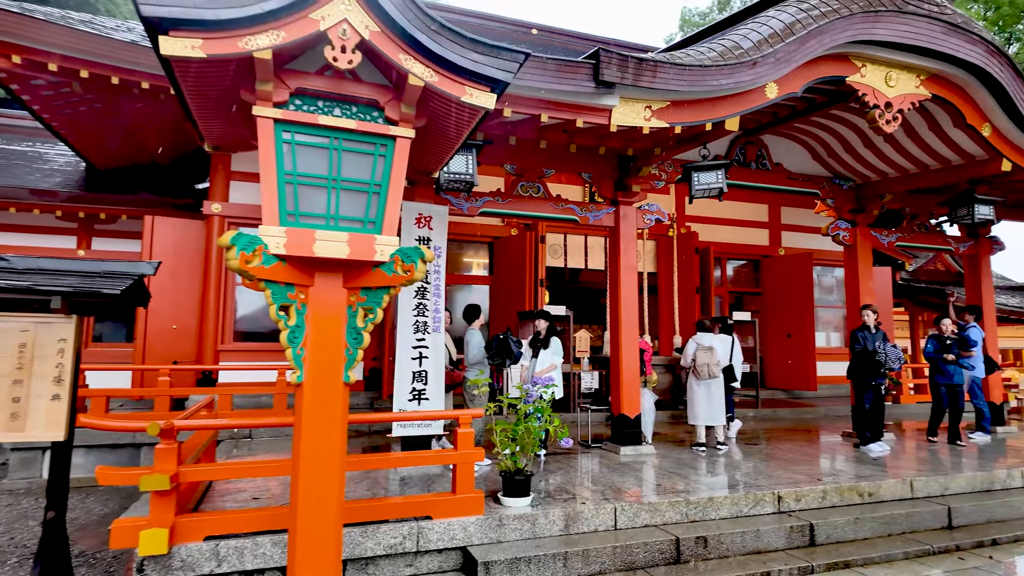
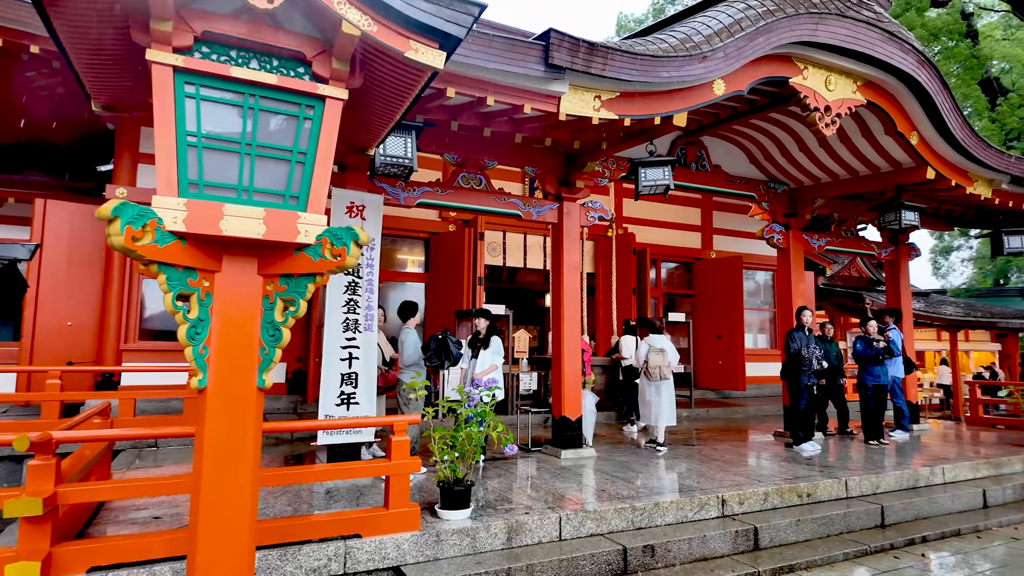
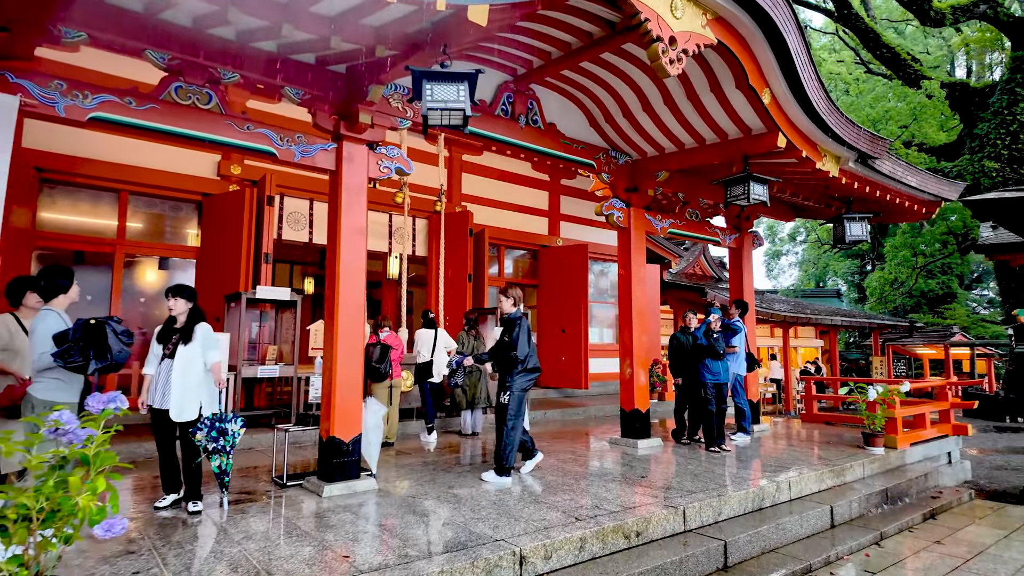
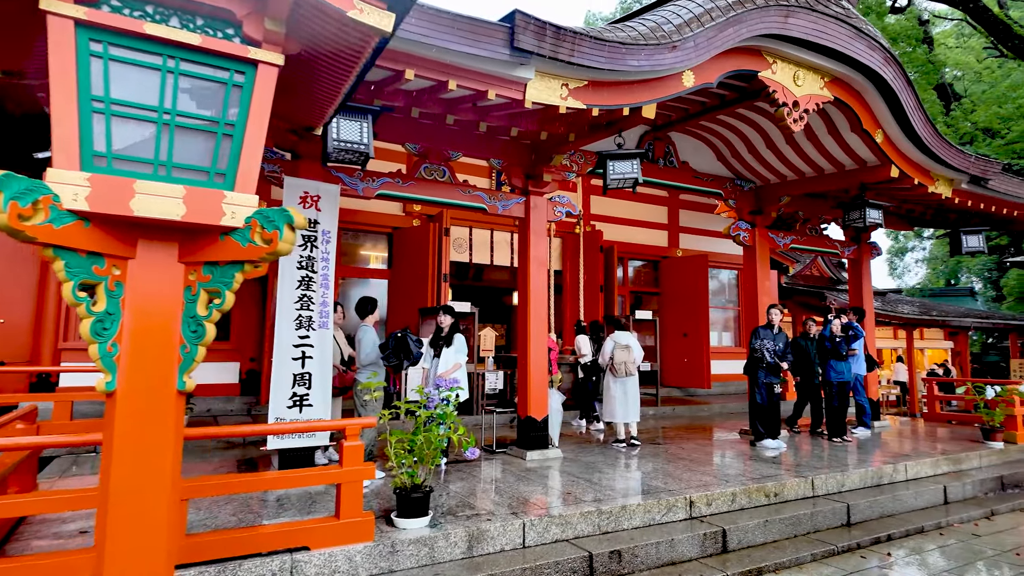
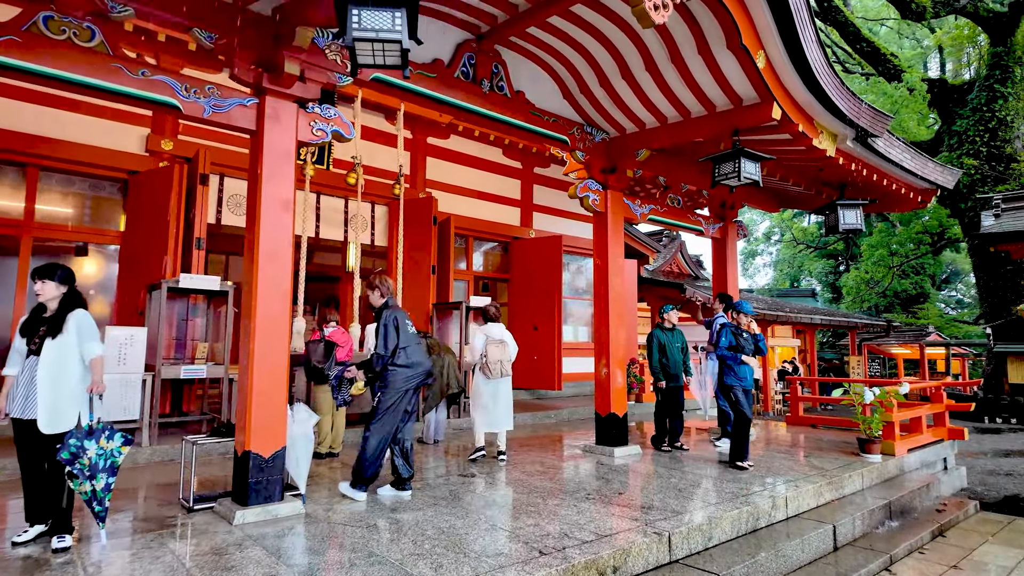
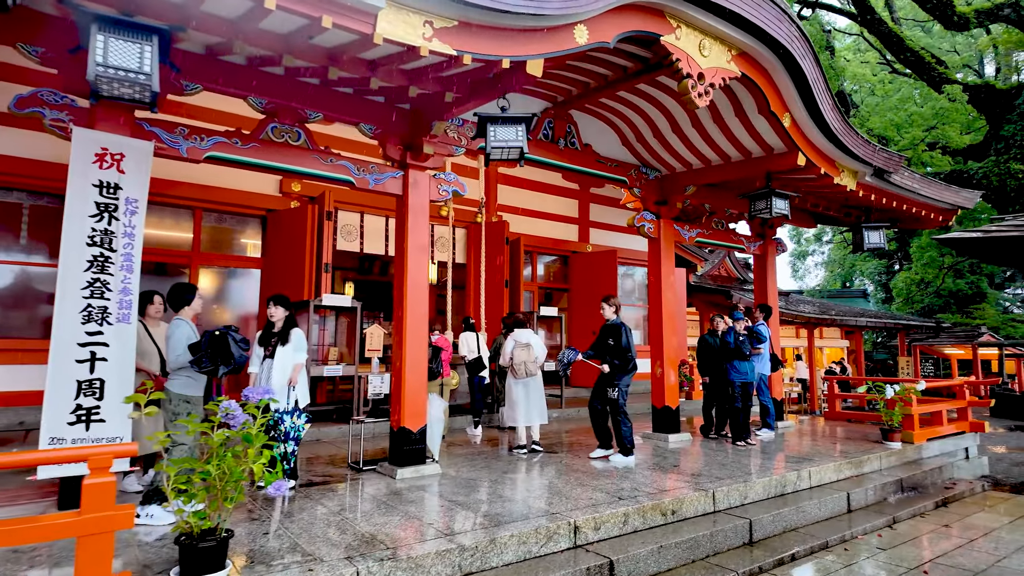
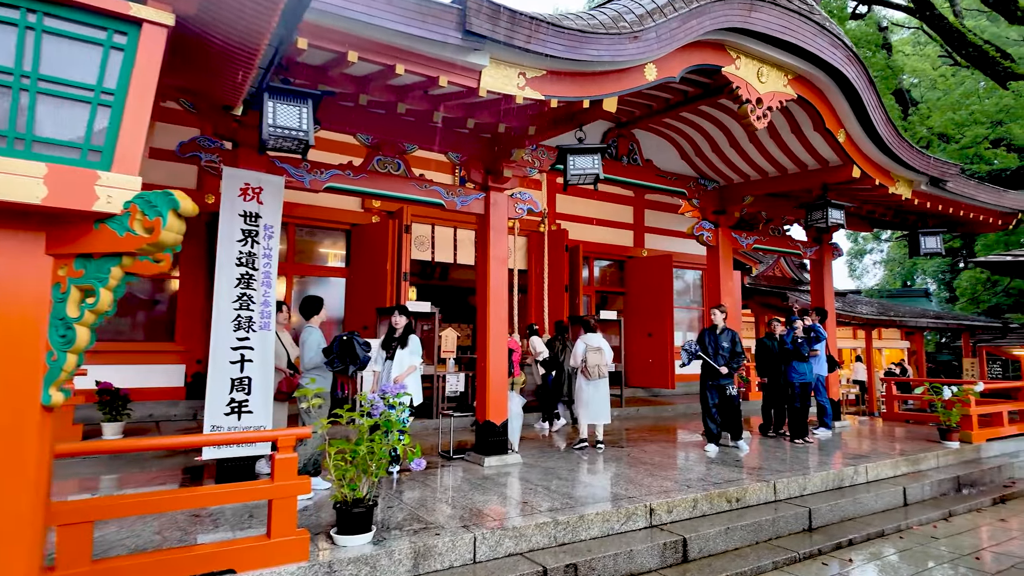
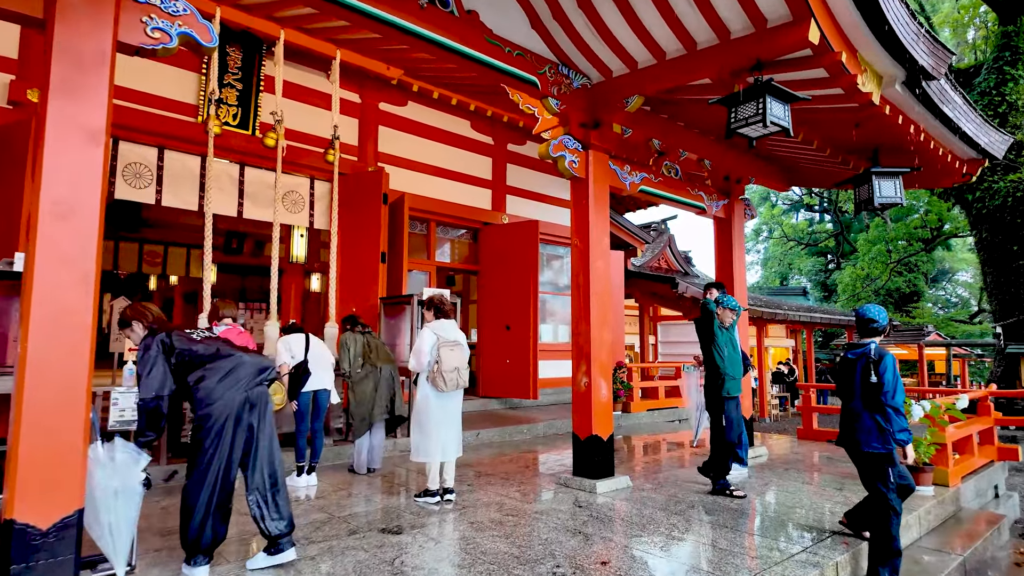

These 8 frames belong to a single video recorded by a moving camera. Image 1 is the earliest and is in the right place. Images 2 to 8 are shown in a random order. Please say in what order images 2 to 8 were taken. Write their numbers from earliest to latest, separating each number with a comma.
2, 4, 7, 6, 3, 5, 8
